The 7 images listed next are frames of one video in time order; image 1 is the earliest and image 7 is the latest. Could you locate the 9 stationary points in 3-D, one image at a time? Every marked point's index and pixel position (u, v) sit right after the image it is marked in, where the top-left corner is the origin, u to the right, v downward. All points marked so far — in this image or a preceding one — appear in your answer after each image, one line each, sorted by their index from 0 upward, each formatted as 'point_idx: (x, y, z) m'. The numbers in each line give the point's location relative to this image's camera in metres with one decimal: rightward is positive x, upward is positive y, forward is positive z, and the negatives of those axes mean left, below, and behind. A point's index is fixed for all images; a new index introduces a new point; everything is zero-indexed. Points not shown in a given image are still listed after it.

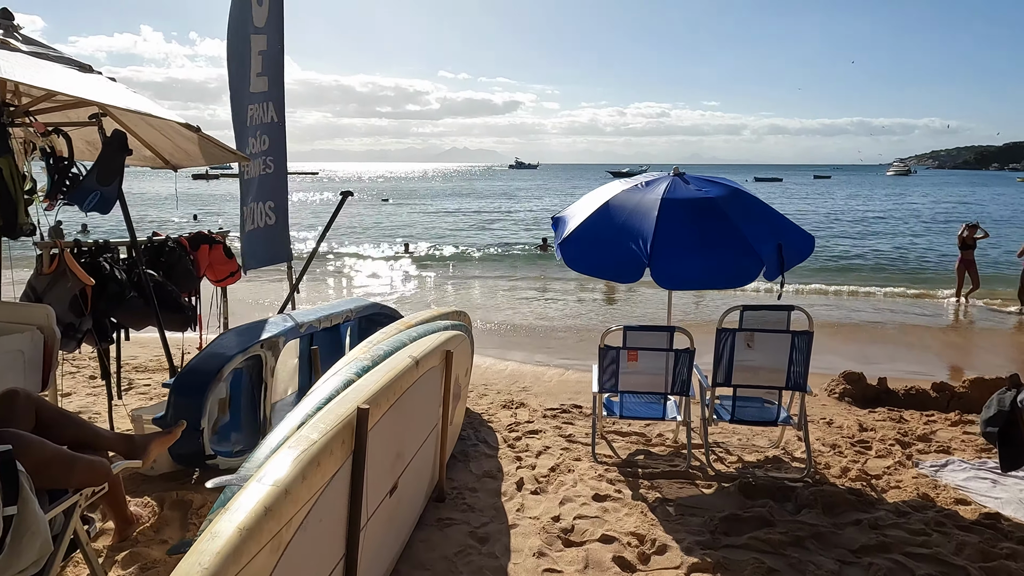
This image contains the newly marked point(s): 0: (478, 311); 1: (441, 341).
0: (-0.7, -0.4, +13.7) m
1: (-0.4, -0.3, +3.5) m
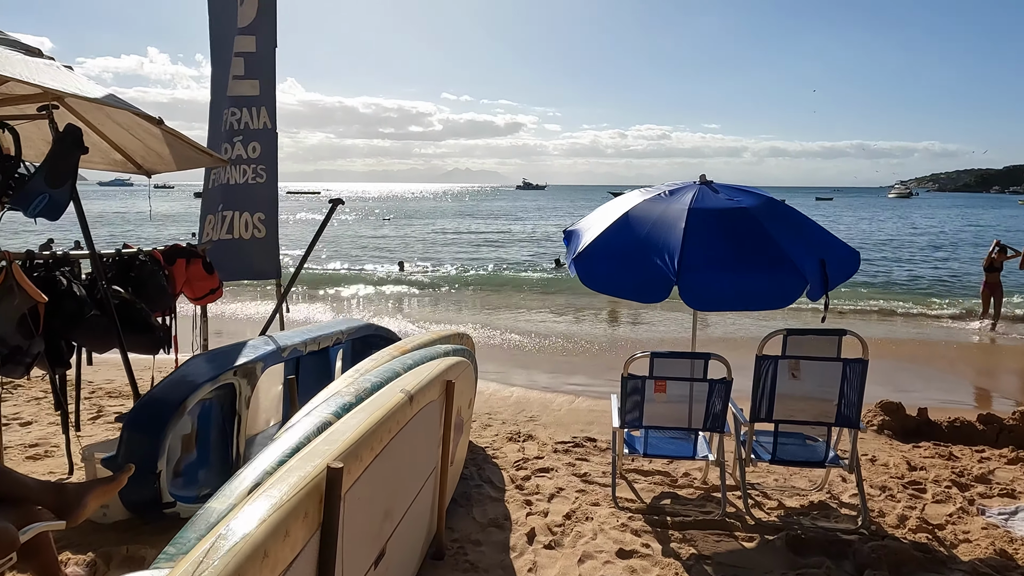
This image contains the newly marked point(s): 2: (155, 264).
0: (-0.6, -0.8, +13.2) m
1: (-0.3, -0.4, +3.0) m
2: (-2.5, +0.2, +4.6) m
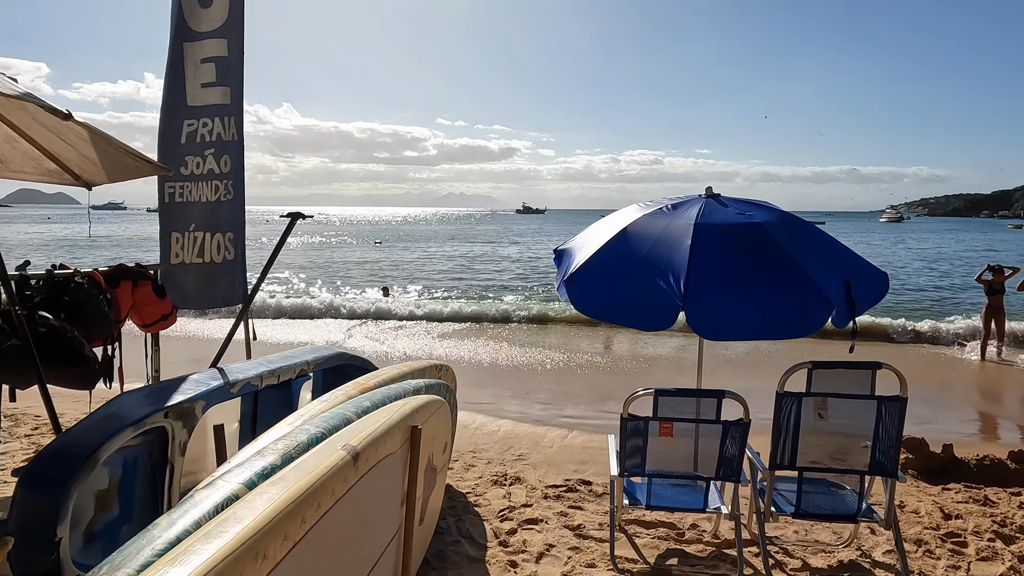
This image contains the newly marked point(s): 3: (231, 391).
0: (-0.8, -1.3, +12.7) m
1: (-0.4, -0.5, +2.5) m
2: (-2.6, 0.0, +4.1) m
3: (-1.5, -0.6, +3.6) m
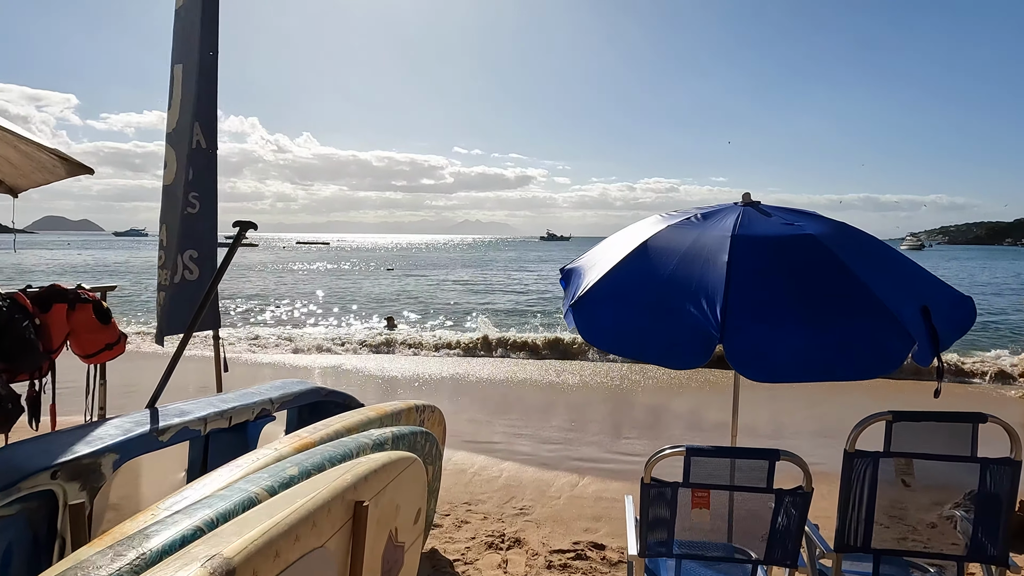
0: (-0.6, -1.7, +11.9) m
1: (-0.5, -0.5, +1.8) m
2: (-2.6, -0.1, +3.5) m
3: (-1.6, -0.7, +2.9) m
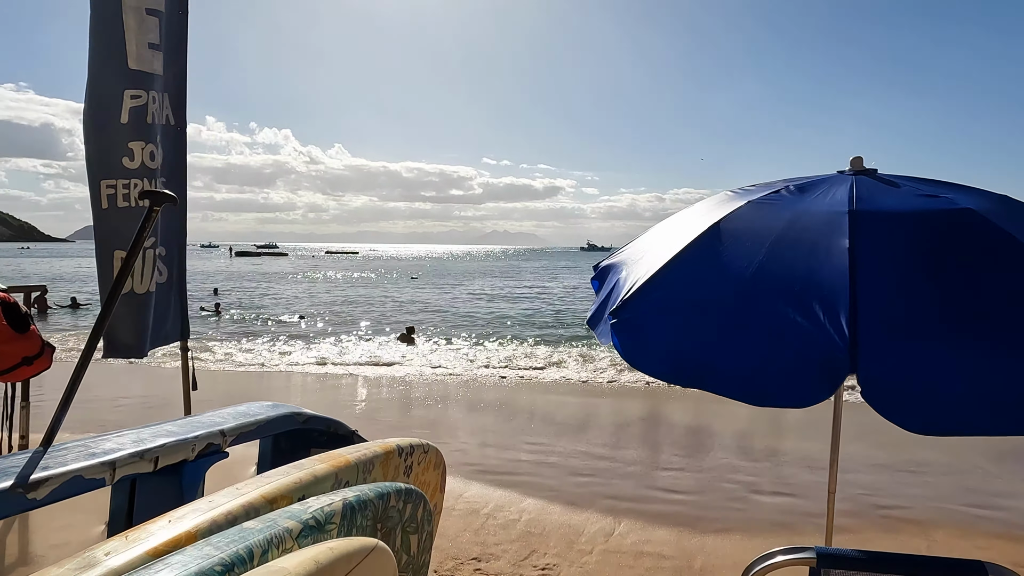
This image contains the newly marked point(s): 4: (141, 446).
0: (-0.2, -1.9, +11.0) m
1: (-0.5, -0.5, +0.9) m
2: (-2.5, -0.1, +2.7) m
3: (-1.5, -0.6, +2.1) m
4: (-1.5, -0.6, +2.7) m
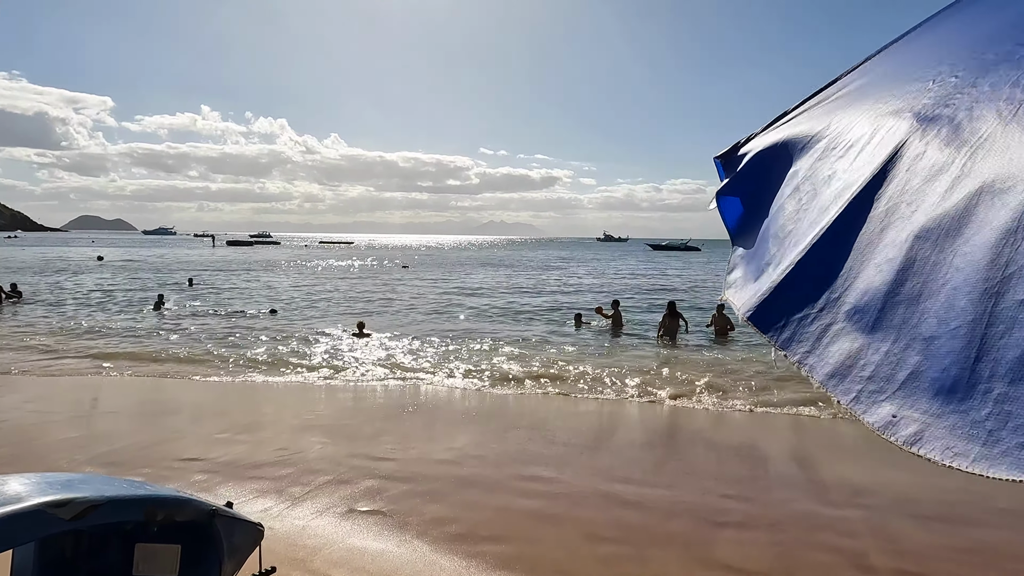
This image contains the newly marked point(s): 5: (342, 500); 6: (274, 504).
0: (-0.3, -1.7, +9.2) m
1: (-0.5, -0.4, -1.0) m
2: (-2.5, 0.0, +0.8) m
3: (-1.5, -0.6, +0.2) m
4: (-1.5, -0.5, +0.8) m
5: (-1.2, -1.5, +4.6) m
6: (-1.6, -1.5, +4.5) m
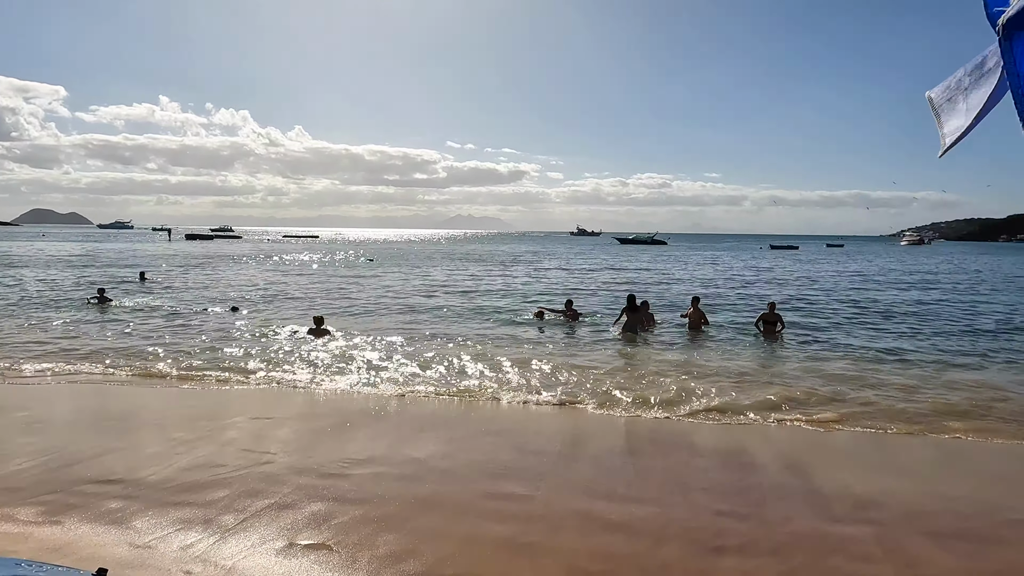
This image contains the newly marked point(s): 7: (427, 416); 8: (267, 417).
0: (-0.7, -1.6, +8.5) m
1: (-0.4, -0.5, -1.6) m
2: (-2.6, 0.0, 0.0) m
3: (-1.5, -0.6, -0.5) m
4: (-1.5, -0.5, +0.1) m
5: (-1.4, -1.4, +3.9) m
6: (-1.8, -1.4, +3.8) m
7: (-0.9, -1.6, +8.4) m
8: (-3.1, -1.6, +8.6) m
